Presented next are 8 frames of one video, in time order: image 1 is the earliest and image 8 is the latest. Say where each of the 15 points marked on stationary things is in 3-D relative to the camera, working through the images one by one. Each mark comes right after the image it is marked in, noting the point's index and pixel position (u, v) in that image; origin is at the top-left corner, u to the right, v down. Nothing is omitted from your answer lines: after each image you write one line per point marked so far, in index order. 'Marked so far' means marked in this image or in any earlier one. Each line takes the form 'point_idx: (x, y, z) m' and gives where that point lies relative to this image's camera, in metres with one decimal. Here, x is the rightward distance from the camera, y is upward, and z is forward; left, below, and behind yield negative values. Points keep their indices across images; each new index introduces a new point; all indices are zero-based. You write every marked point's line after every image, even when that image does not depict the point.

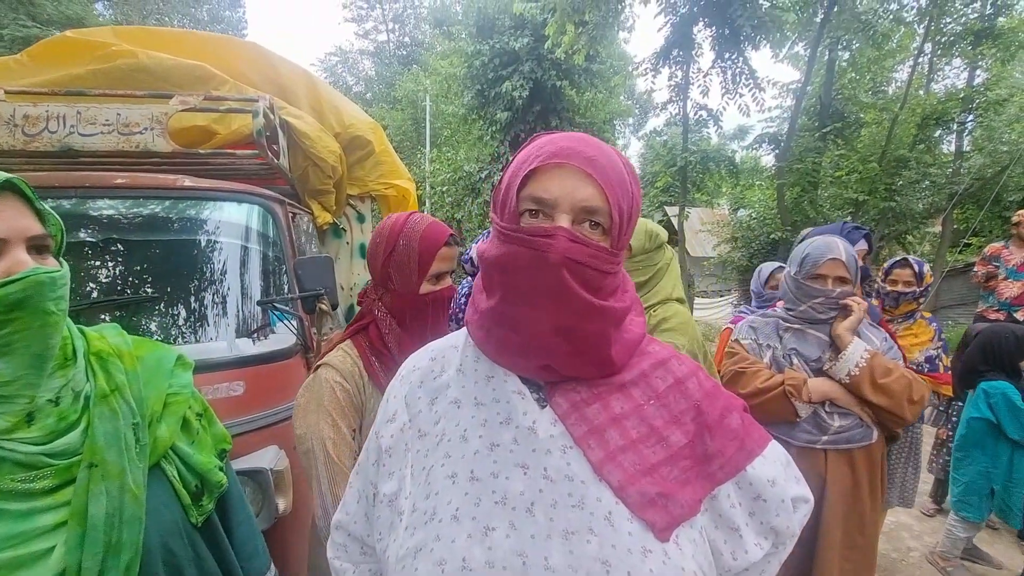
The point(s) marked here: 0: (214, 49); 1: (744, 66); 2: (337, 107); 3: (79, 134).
0: (-1.9, +1.5, +3.2) m
1: (+3.9, +3.7, +8.3) m
2: (-1.2, +1.3, +3.5) m
3: (-2.0, +0.7, +2.3) m
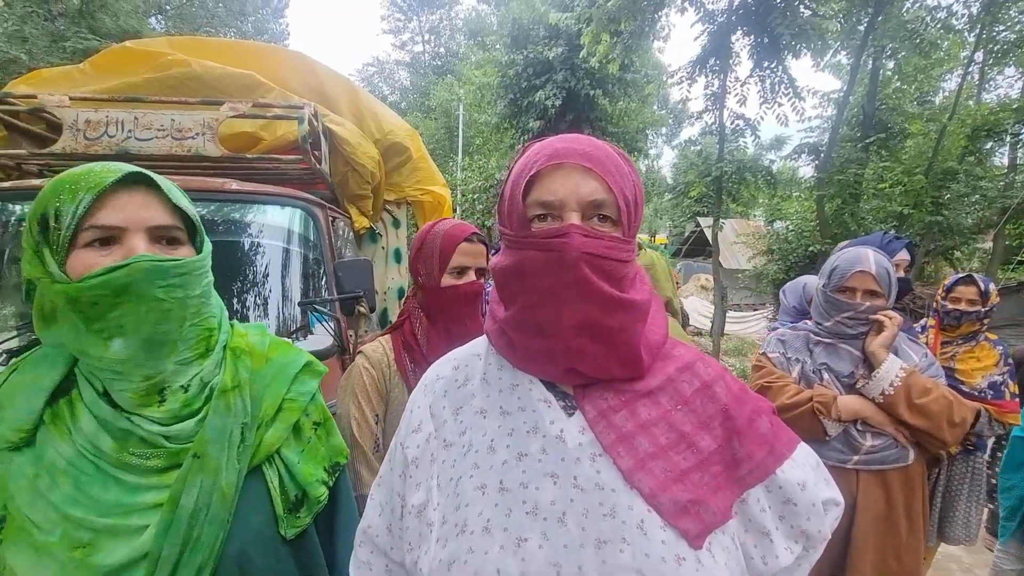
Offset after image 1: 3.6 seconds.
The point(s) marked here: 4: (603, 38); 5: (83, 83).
0: (-1.7, +1.5, +3.4) m
1: (+4.4, +3.5, +8.1) m
2: (-0.9, +1.2, +3.6) m
3: (-1.8, +0.7, +2.4) m
4: (+1.5, +4.3, +8.5) m
5: (-2.6, +1.2, +3.0) m
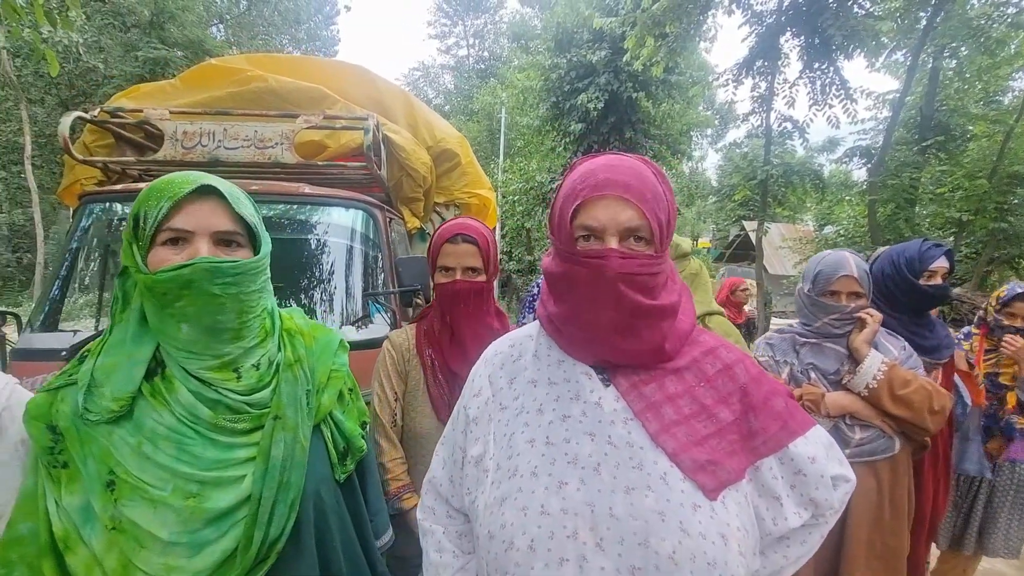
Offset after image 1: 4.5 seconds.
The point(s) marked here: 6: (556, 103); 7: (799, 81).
0: (-1.4, +1.6, +3.7) m
1: (+5.1, +3.4, +7.9) m
2: (-0.6, +1.3, +3.8) m
3: (-1.5, +0.8, +2.7) m
4: (+2.3, +4.2, +8.5) m
5: (-2.3, +1.3, +3.4) m
6: (+1.0, +4.4, +11.9) m
7: (+4.5, +3.3, +7.7) m
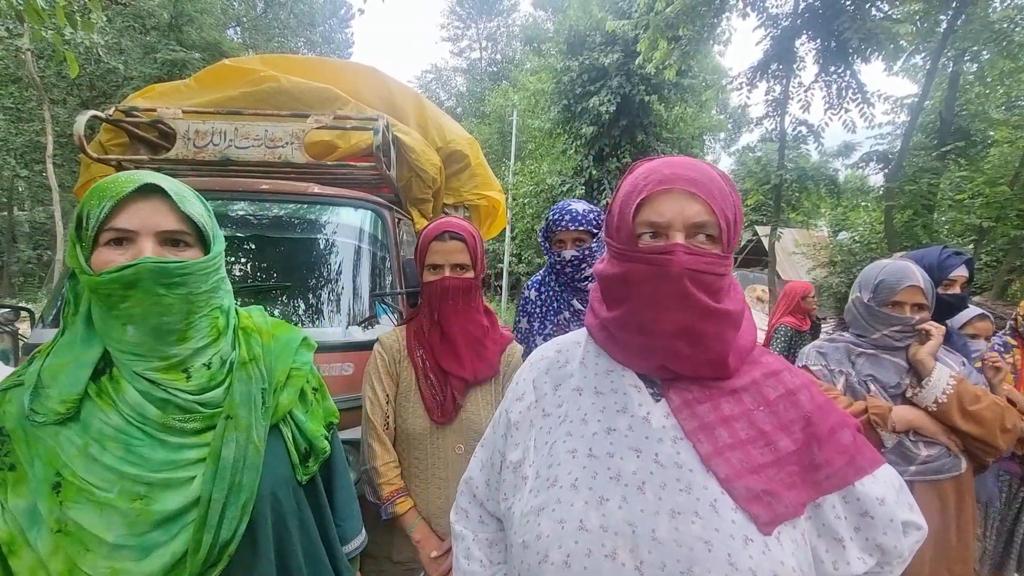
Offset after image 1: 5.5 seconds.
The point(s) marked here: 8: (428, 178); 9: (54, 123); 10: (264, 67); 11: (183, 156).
0: (-1.3, +1.6, +3.7) m
1: (+5.3, +3.3, +7.8) m
2: (-0.5, +1.2, +3.8) m
3: (-1.5, +0.8, +2.7) m
4: (+2.5, +4.1, +8.5) m
5: (-2.2, +1.3, +3.4) m
6: (+1.3, +4.3, +11.9) m
7: (+4.6, +3.2, +7.6) m
8: (-0.6, +0.7, +3.4) m
9: (-8.5, +3.1, +9.3) m
10: (-1.8, +1.6, +3.6) m
11: (-1.8, +0.7, +2.7) m
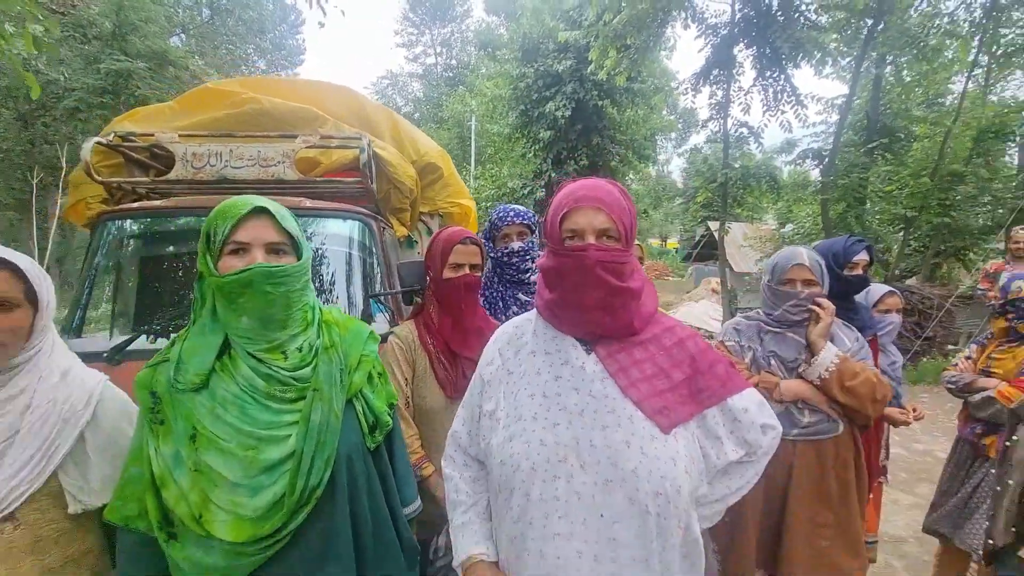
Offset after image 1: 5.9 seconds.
0: (-1.5, +1.5, +3.9) m
1: (+4.6, +3.5, +8.6) m
2: (-0.8, +1.2, +4.1) m
3: (-1.7, +0.7, +3.0) m
4: (+1.8, +4.2, +9.0) m
5: (-2.5, +1.2, +3.6) m
6: (+0.3, +4.3, +12.4) m
7: (+4.0, +3.3, +8.3) m
8: (-0.8, +0.7, +3.7) m
9: (-9.2, +2.7, +9.0) m
10: (-2.0, +1.5, +3.8) m
11: (-1.9, +0.6, +2.9) m
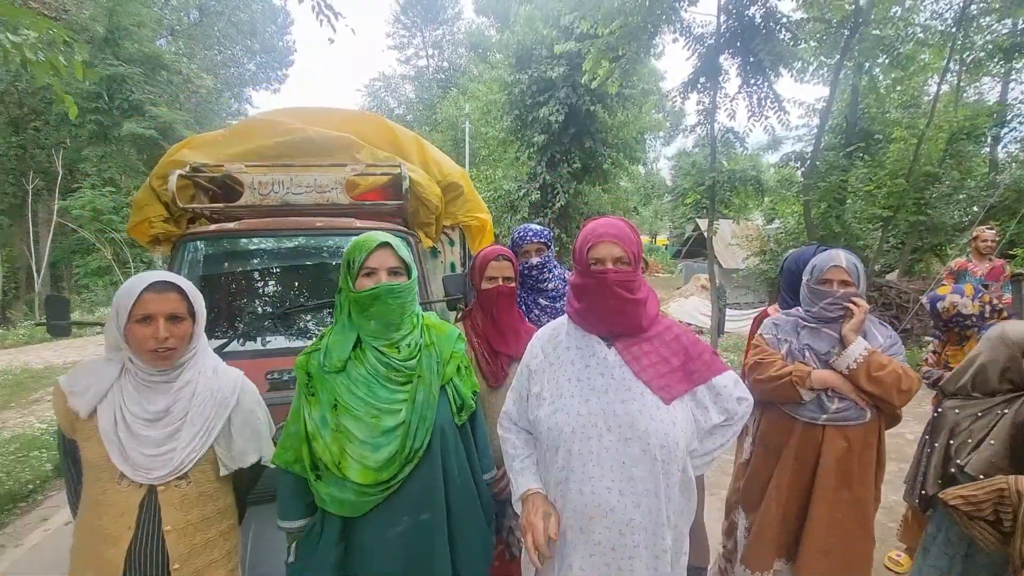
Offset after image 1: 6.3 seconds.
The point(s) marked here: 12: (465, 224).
0: (-1.4, +1.5, +4.4) m
1: (+4.6, +3.5, +9.1) m
2: (-0.7, +1.2, +4.6) m
3: (-1.5, +0.7, +3.5) m
4: (+1.7, +4.2, +9.6) m
5: (-2.4, +1.2, +4.1) m
6: (+0.2, +4.3, +12.9) m
7: (+4.0, +3.4, +8.9) m
8: (-0.7, +0.7, +4.2) m
9: (-9.2, +2.5, +9.4) m
10: (-1.9, +1.5, +4.3) m
11: (-1.8, +0.6, +3.4) m
12: (-0.5, +0.6, +4.8) m
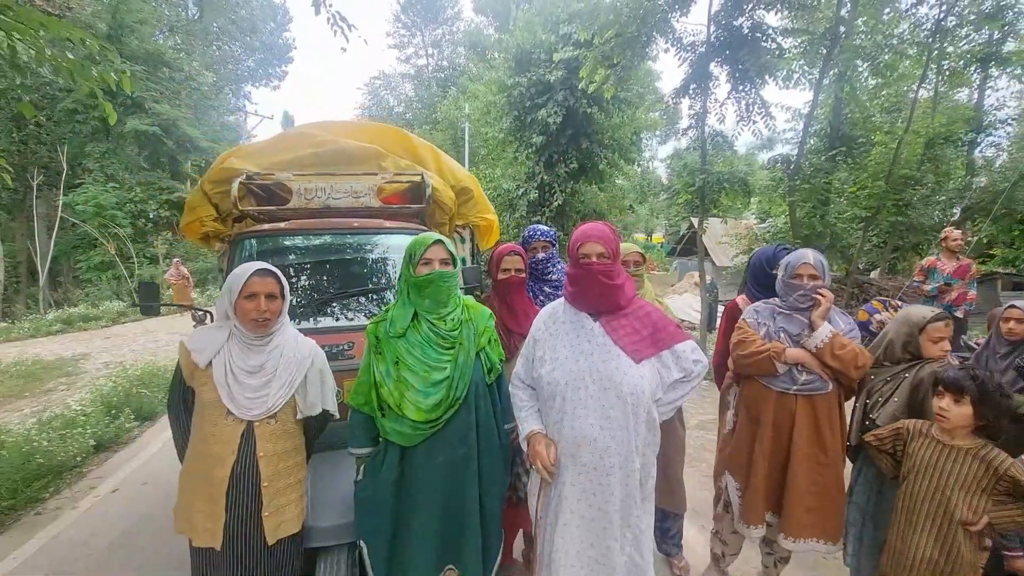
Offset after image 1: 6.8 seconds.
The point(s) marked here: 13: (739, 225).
0: (-1.4, +1.6, +5.0) m
1: (+4.7, +3.6, +9.8) m
2: (-0.7, +1.3, +5.2) m
3: (-1.5, +0.7, +4.1) m
4: (+1.7, +4.3, +10.2) m
5: (-2.3, +1.3, +4.7) m
6: (+0.2, +4.5, +13.5) m
7: (+4.0, +3.5, +9.5) m
8: (-0.6, +0.8, +4.8) m
9: (-9.2, +2.7, +9.9) m
10: (-1.9, +1.5, +4.9) m
11: (-1.7, +0.7, +4.0) m
12: (-0.4, +0.7, +5.4) m
13: (+7.5, +2.0, +16.8) m
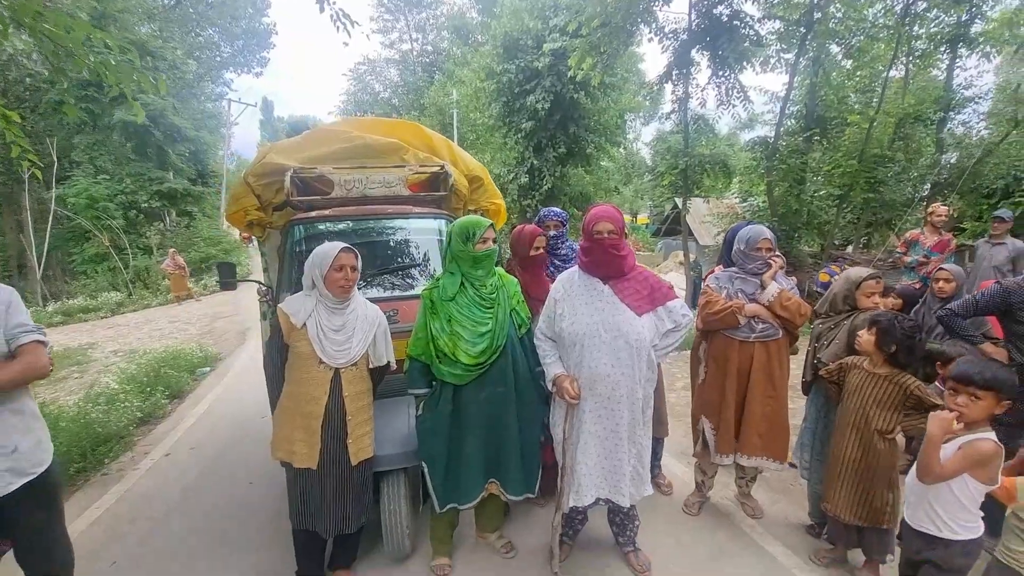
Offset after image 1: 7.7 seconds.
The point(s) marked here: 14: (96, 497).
0: (-1.3, +1.8, +5.6) m
1: (+4.5, +4.1, +10.5) m
2: (-0.6, +1.5, +5.9) m
3: (-1.4, +0.9, +4.7) m
4: (+1.6, +4.8, +10.8) m
5: (-2.2, +1.5, +5.3) m
6: (0.0, +5.0, +14.0) m
7: (+3.9, +4.0, +10.2) m
8: (-0.5, +1.0, +5.5) m
9: (-9.3, +2.9, +10.3) m
10: (-1.8, +1.8, +5.5) m
11: (-1.6, +0.9, +4.6) m
12: (-0.4, +1.0, +6.1) m
13: (+7.2, +2.8, +17.6) m
14: (-4.4, -2.2, +5.3) m
